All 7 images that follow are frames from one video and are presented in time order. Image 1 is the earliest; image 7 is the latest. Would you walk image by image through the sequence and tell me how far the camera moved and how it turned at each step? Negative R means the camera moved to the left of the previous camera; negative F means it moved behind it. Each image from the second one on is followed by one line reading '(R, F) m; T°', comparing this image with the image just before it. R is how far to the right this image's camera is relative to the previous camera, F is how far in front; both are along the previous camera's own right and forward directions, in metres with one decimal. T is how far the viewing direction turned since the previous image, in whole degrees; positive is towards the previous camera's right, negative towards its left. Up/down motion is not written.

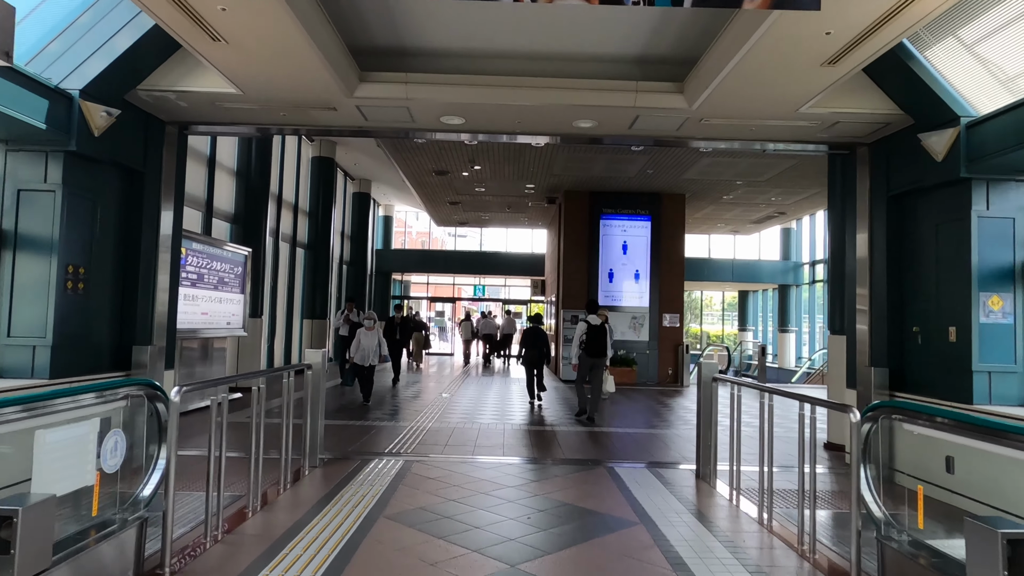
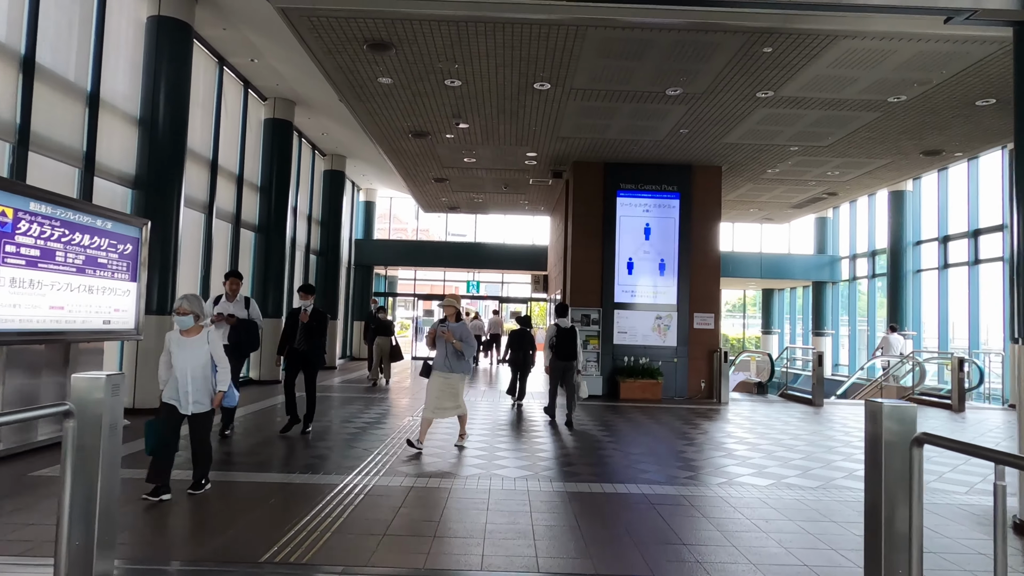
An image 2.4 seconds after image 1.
(+0.1, +2.6) m; 0°
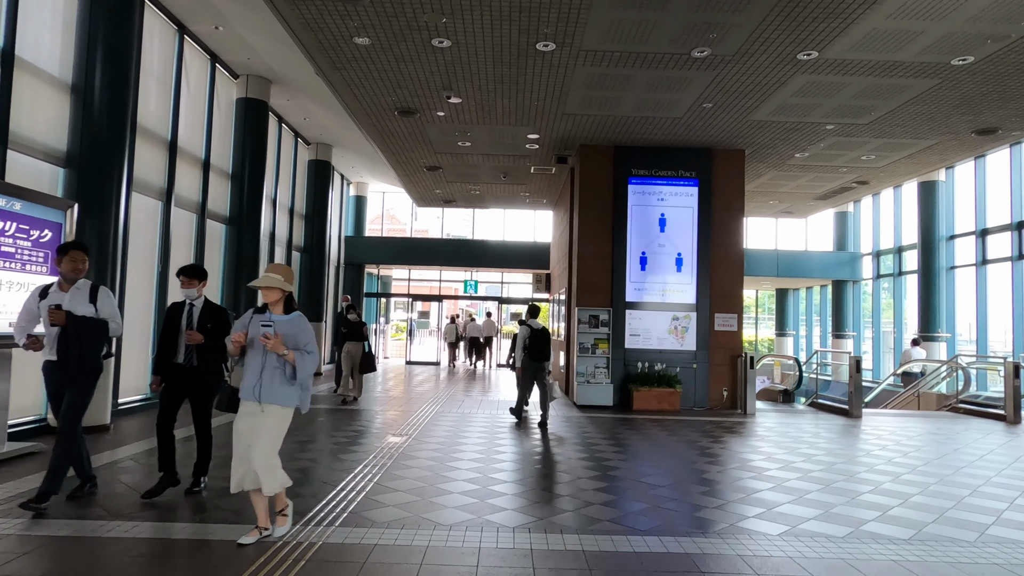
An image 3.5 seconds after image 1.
(0.0, +1.2) m; 0°
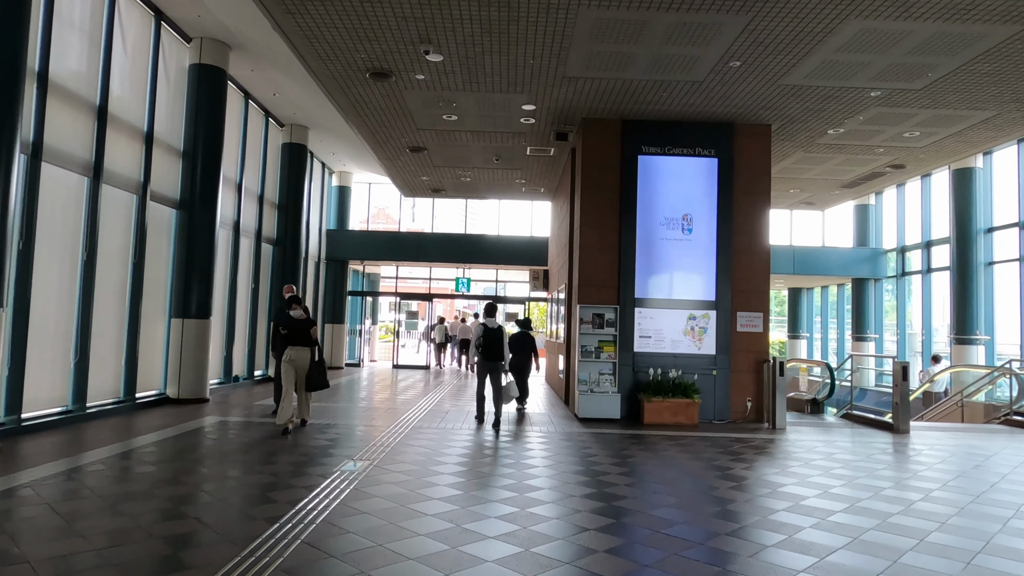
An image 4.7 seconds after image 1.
(+0.1, +1.3) m; 0°
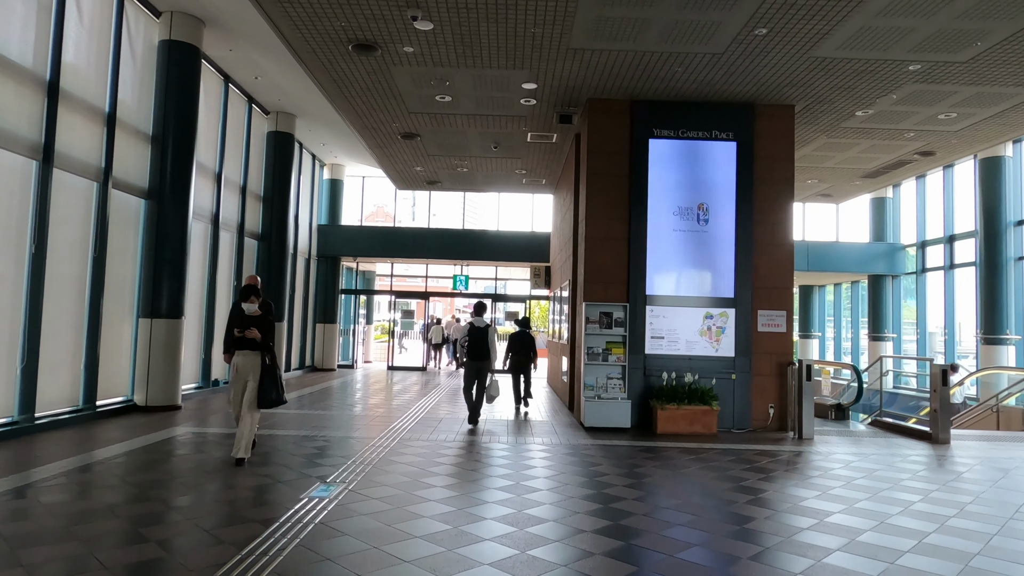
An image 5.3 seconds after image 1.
(0.0, +0.8) m; 0°
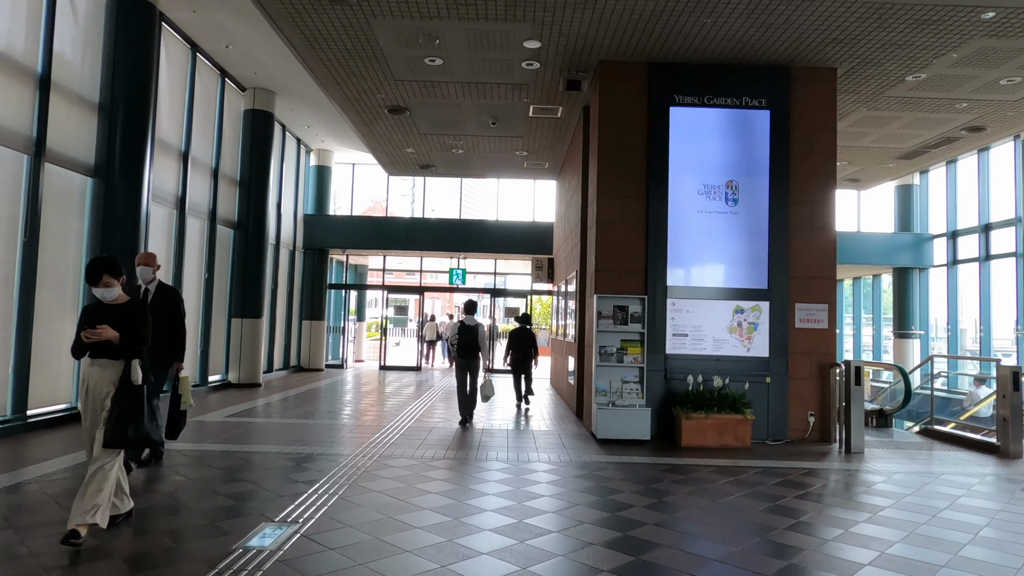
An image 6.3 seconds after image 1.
(0.0, +1.1) m; 0°
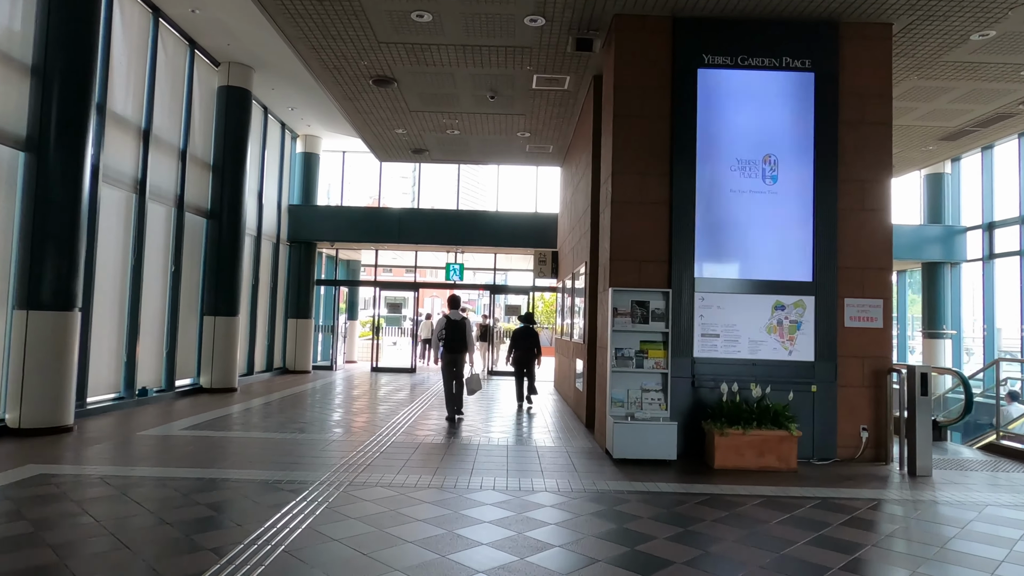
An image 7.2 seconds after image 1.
(0.0, +1.0) m; 0°
